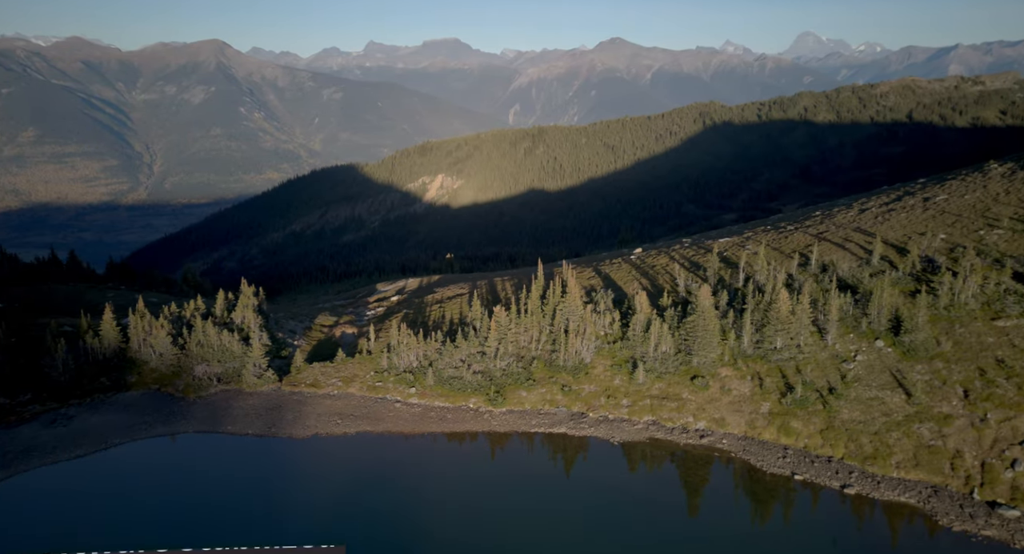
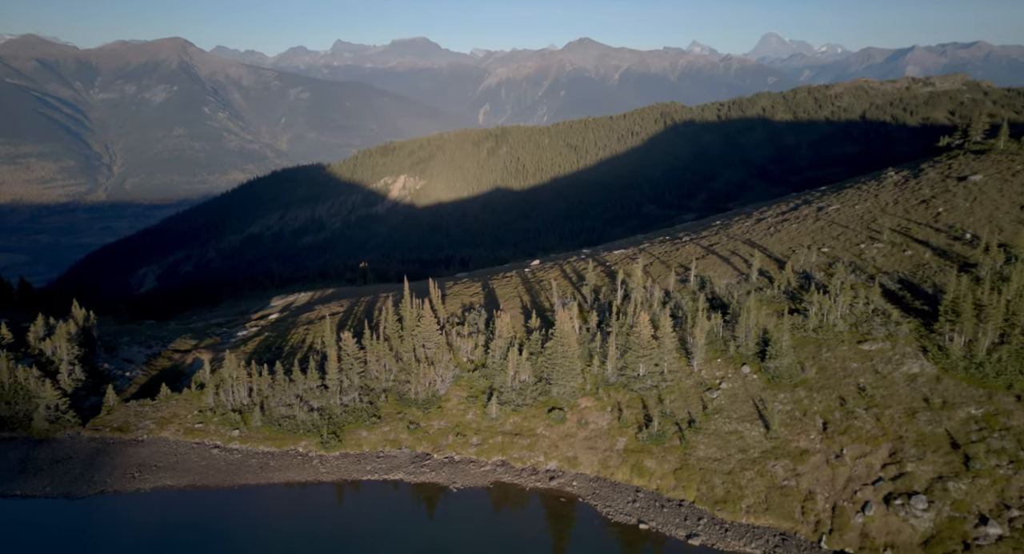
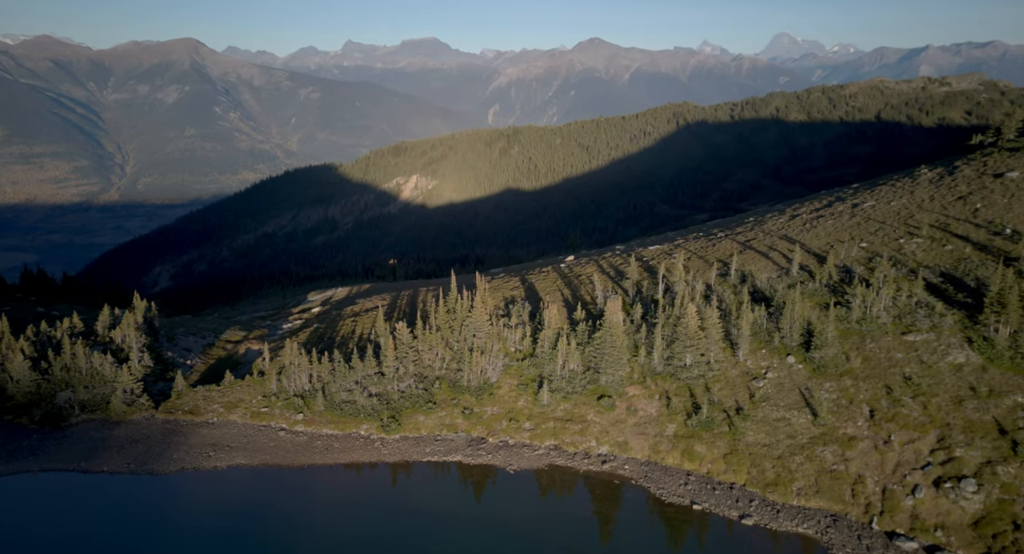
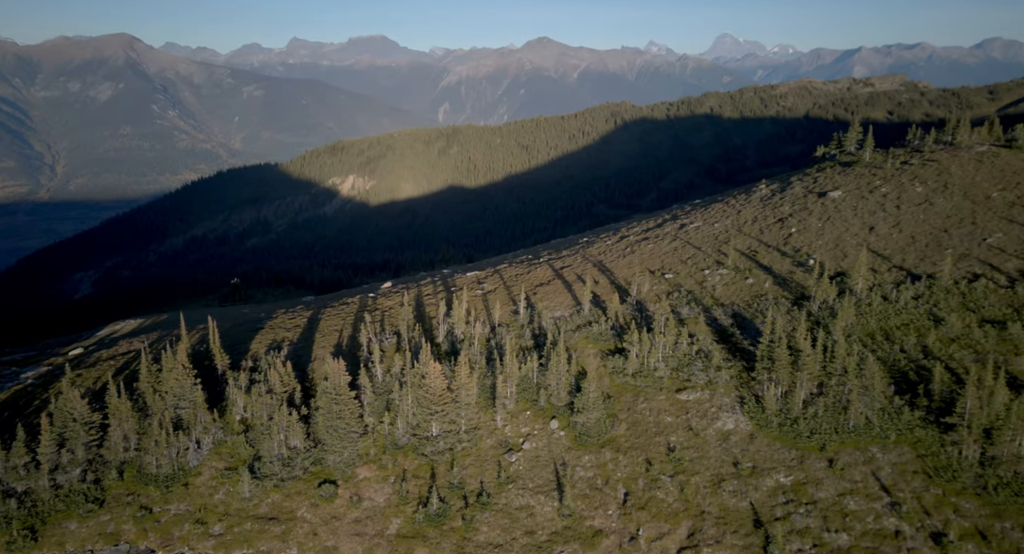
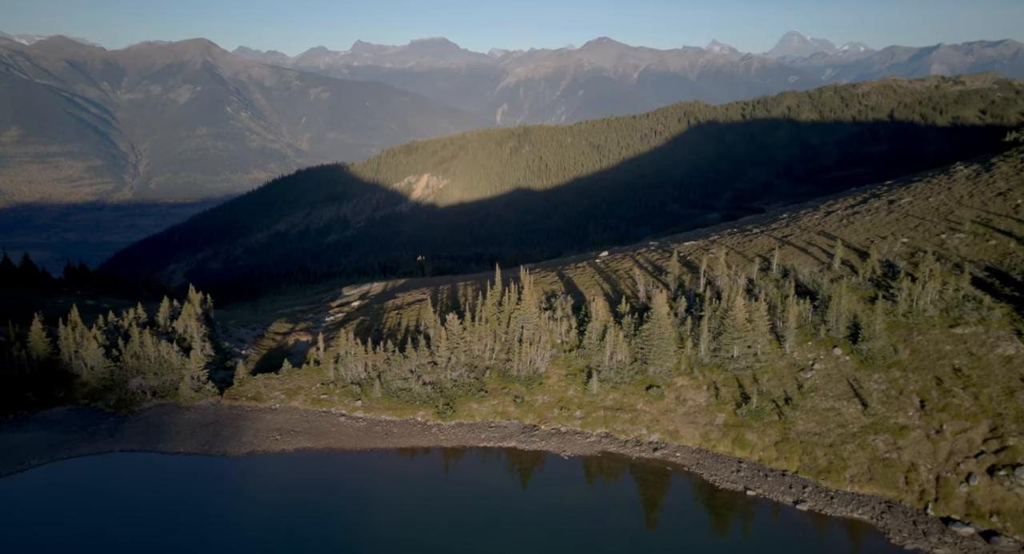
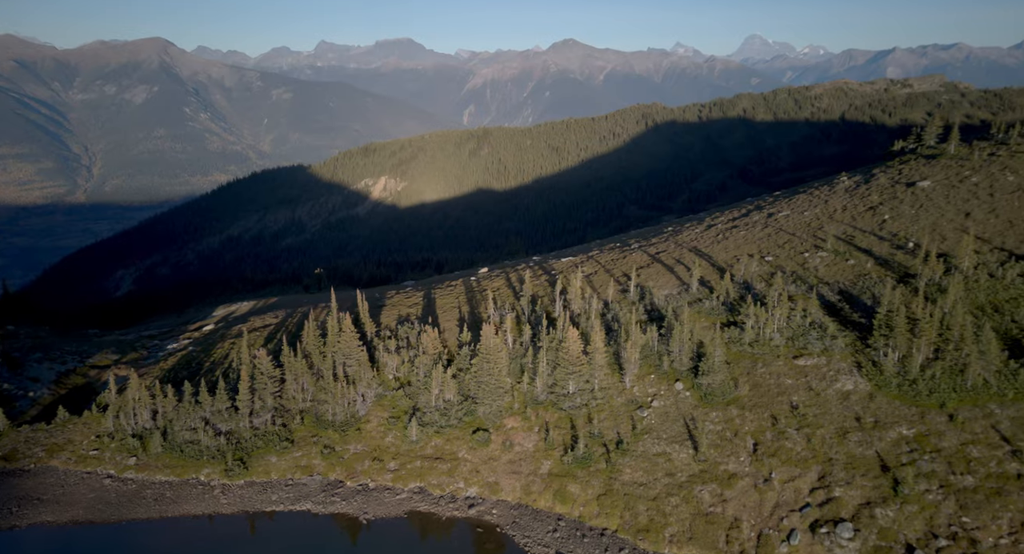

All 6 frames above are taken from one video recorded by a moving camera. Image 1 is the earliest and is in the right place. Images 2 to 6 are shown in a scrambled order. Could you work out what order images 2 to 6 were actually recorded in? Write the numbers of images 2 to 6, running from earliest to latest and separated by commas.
5, 3, 2, 6, 4
